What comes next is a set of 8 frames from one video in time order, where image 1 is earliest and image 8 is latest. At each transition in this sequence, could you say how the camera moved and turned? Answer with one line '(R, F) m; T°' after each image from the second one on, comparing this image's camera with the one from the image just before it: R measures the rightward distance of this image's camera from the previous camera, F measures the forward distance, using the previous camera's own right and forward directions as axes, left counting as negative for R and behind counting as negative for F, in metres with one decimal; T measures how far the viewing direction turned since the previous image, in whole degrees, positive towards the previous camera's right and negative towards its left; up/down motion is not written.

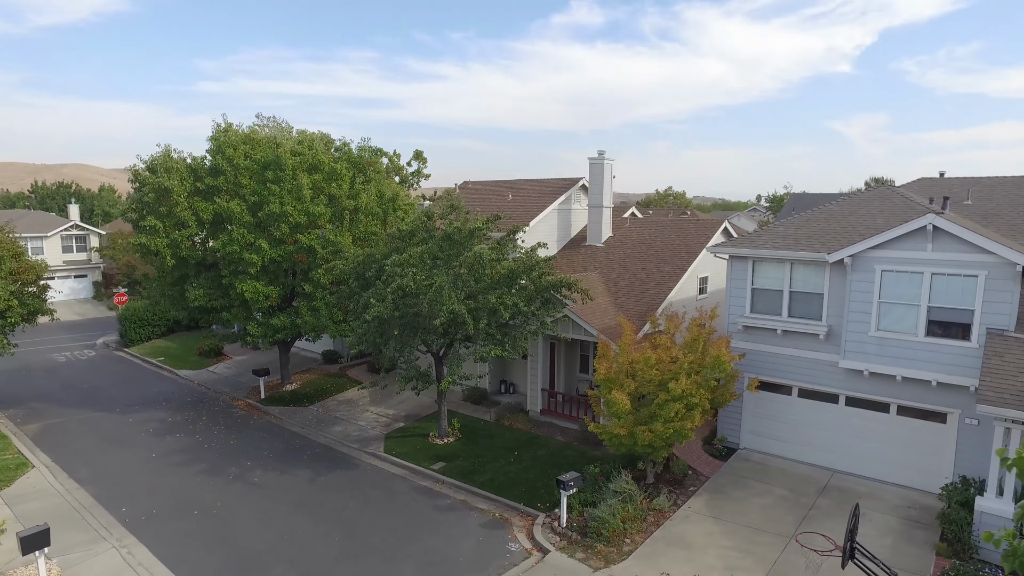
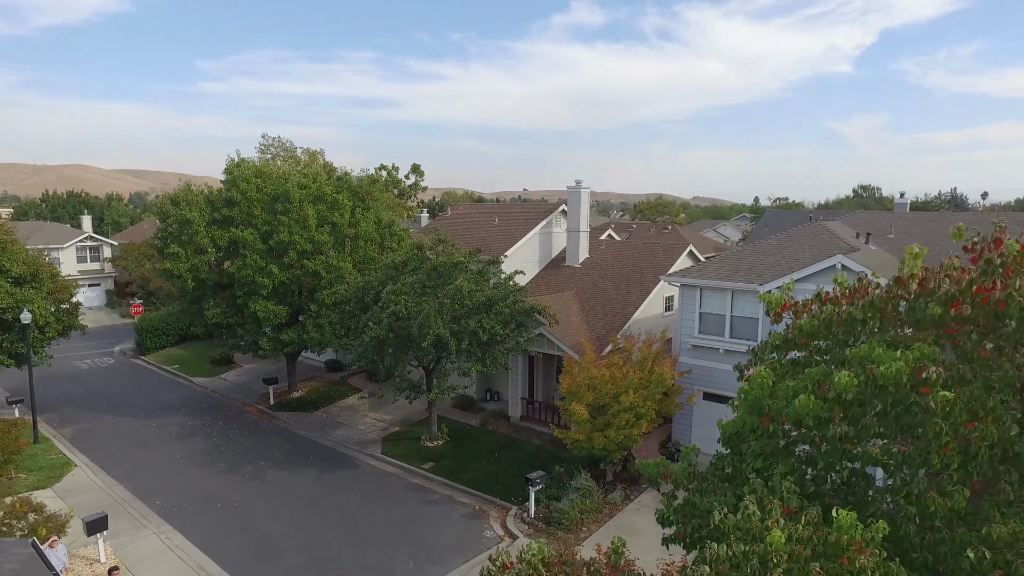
(+0.6, -2.0) m; 0°
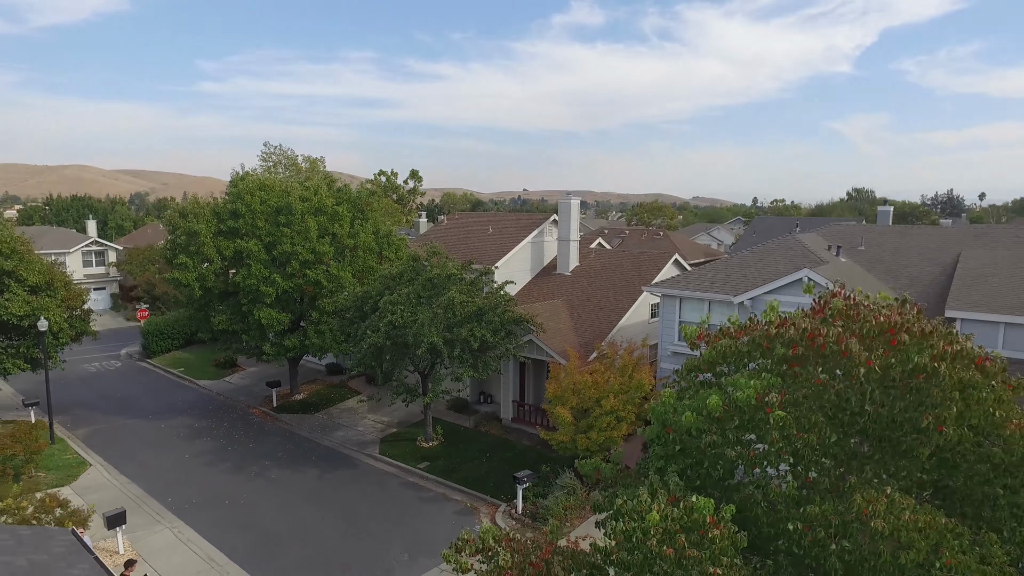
(+0.3, -0.9) m; 0°
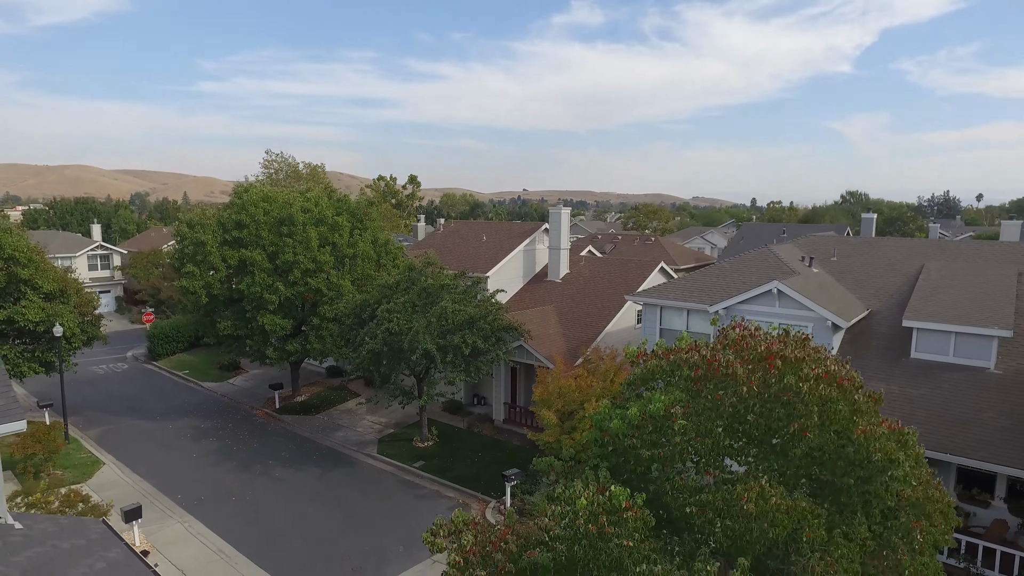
(+0.3, -1.0) m; 0°
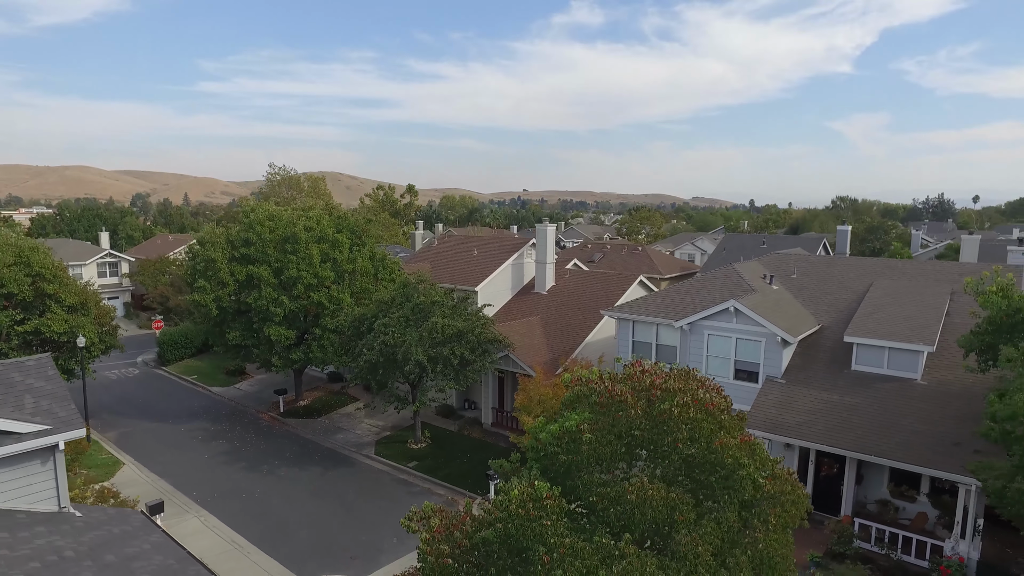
(+0.5, -1.6) m; 0°
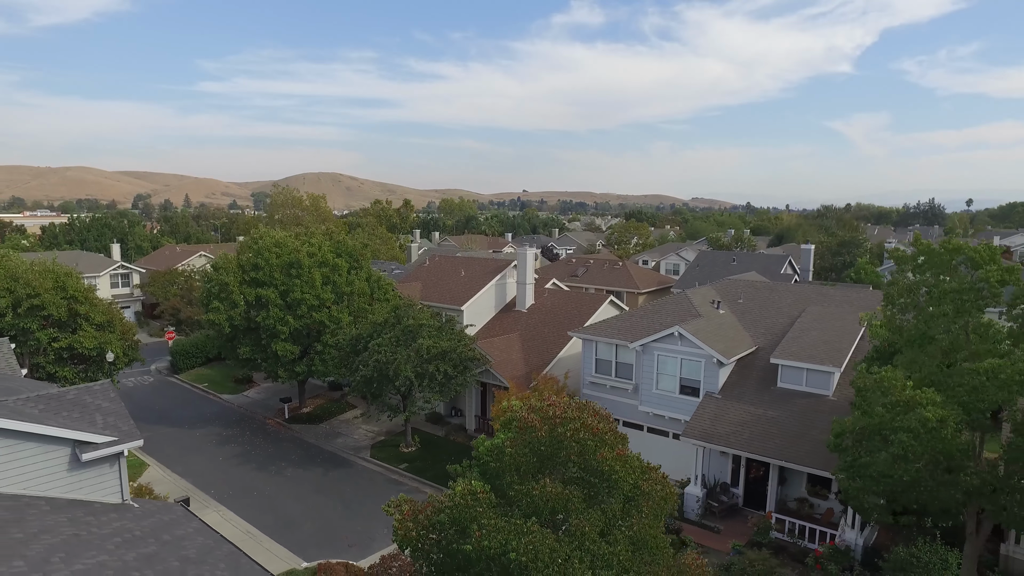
(+0.8, -2.6) m; 0°
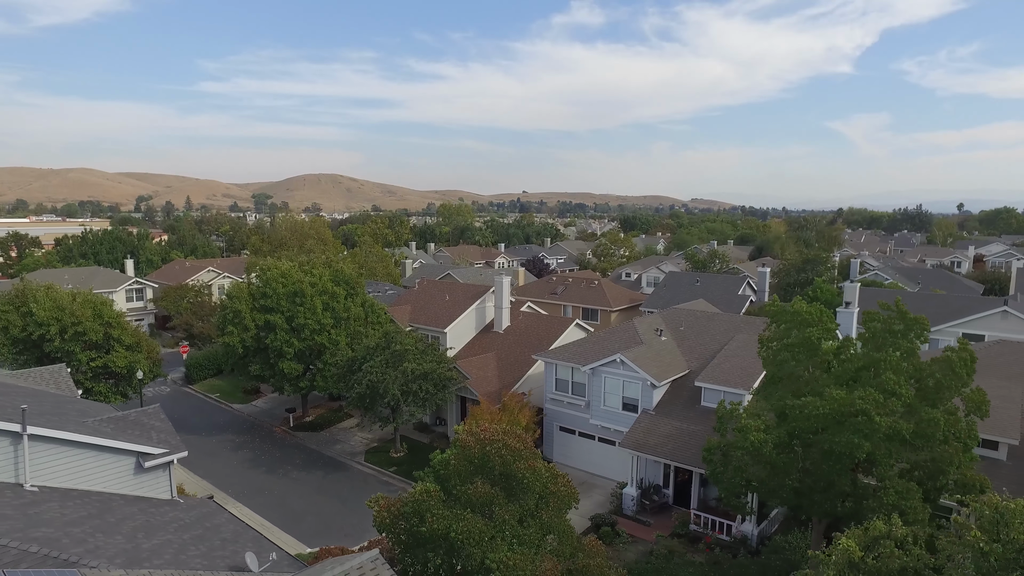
(+1.2, -3.7) m; 0°
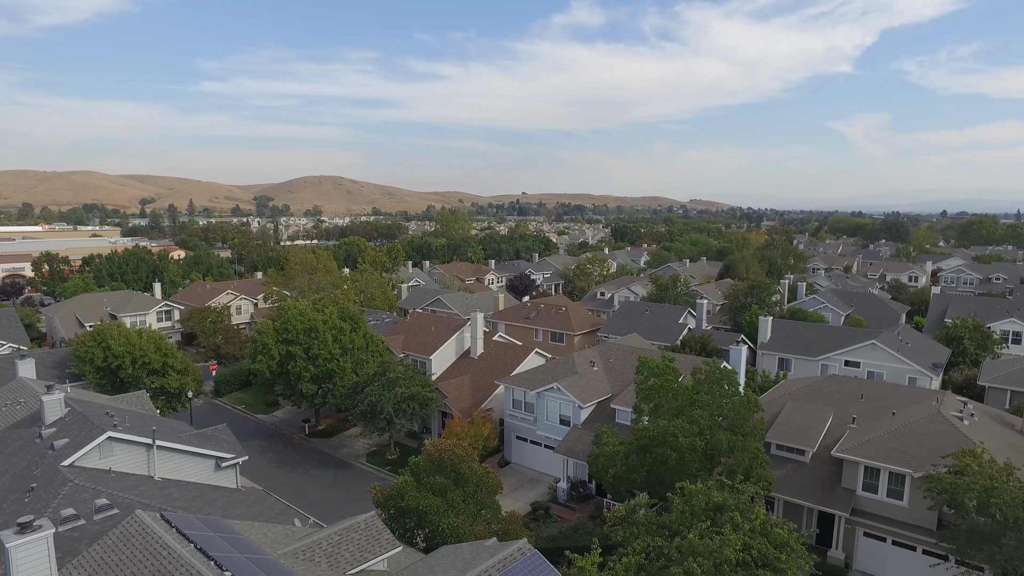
(+1.9, -7.4) m; 0°
